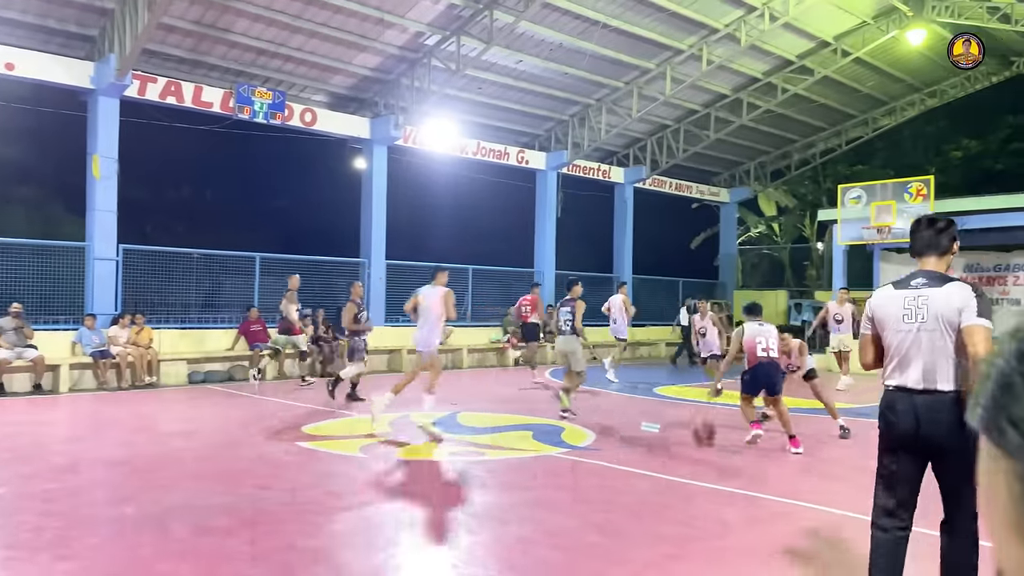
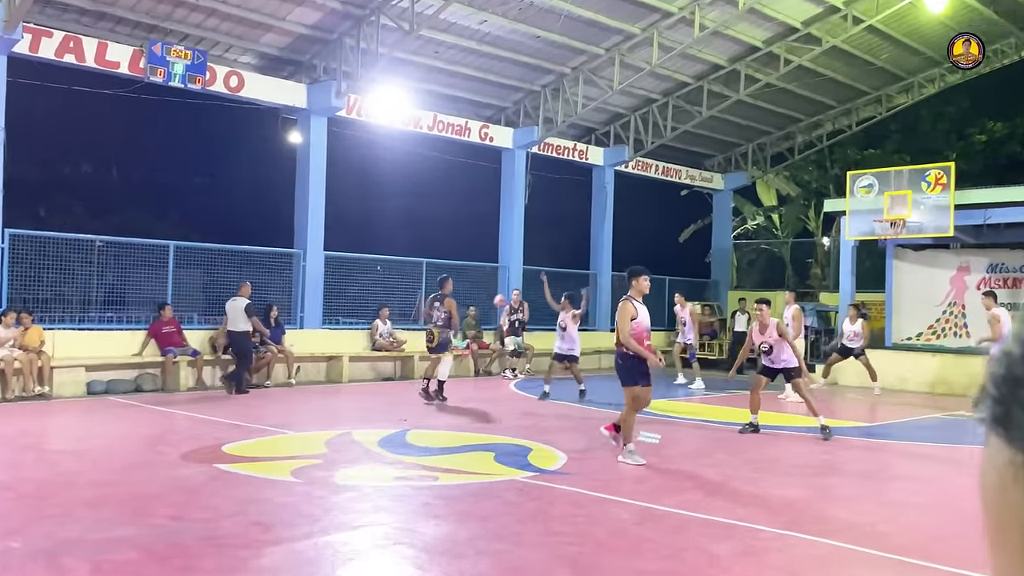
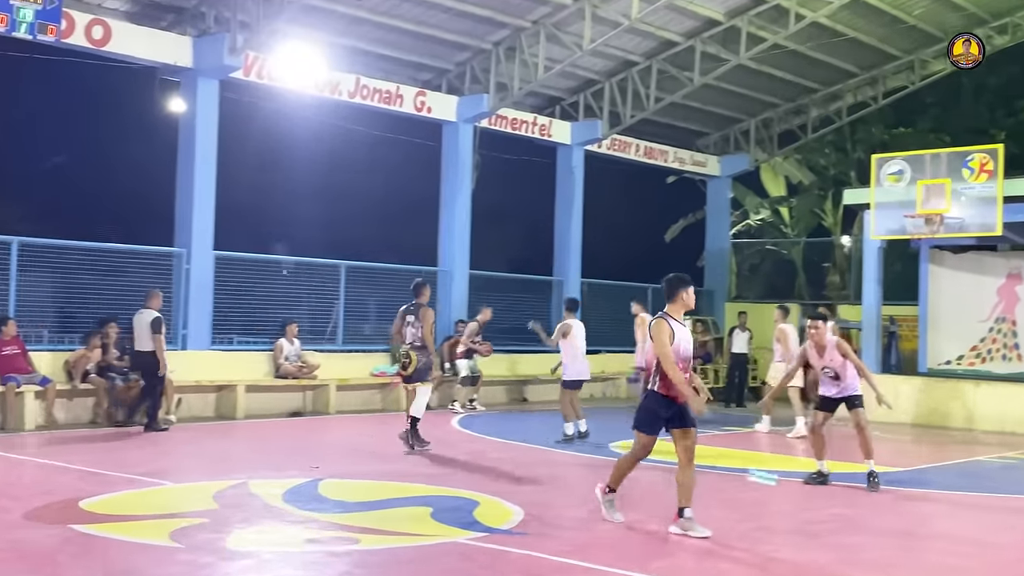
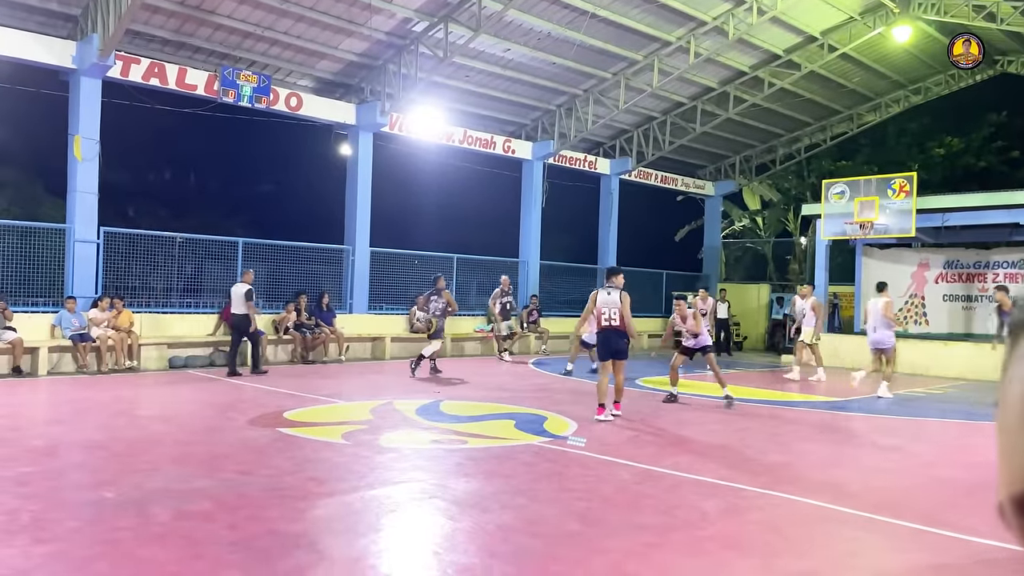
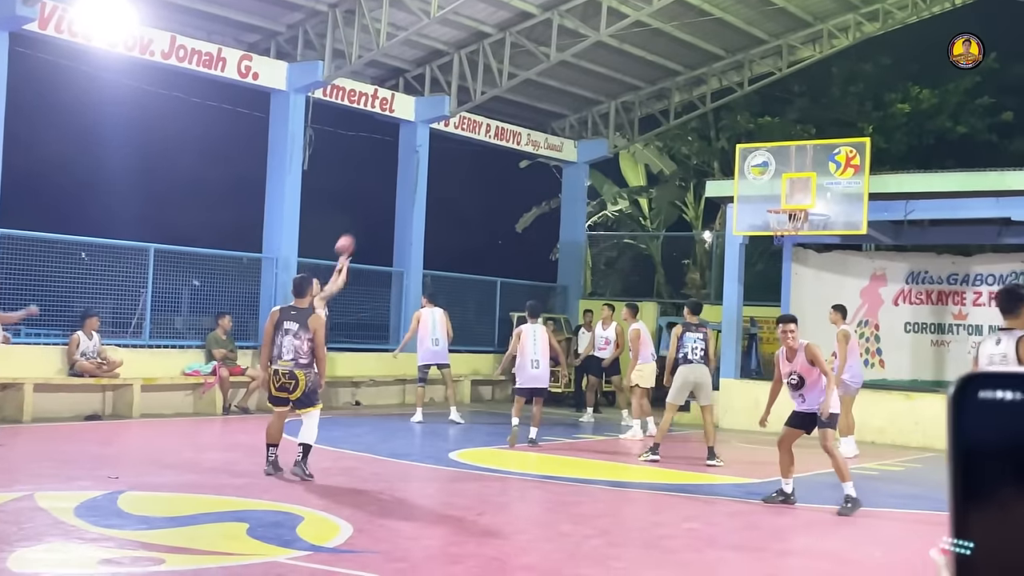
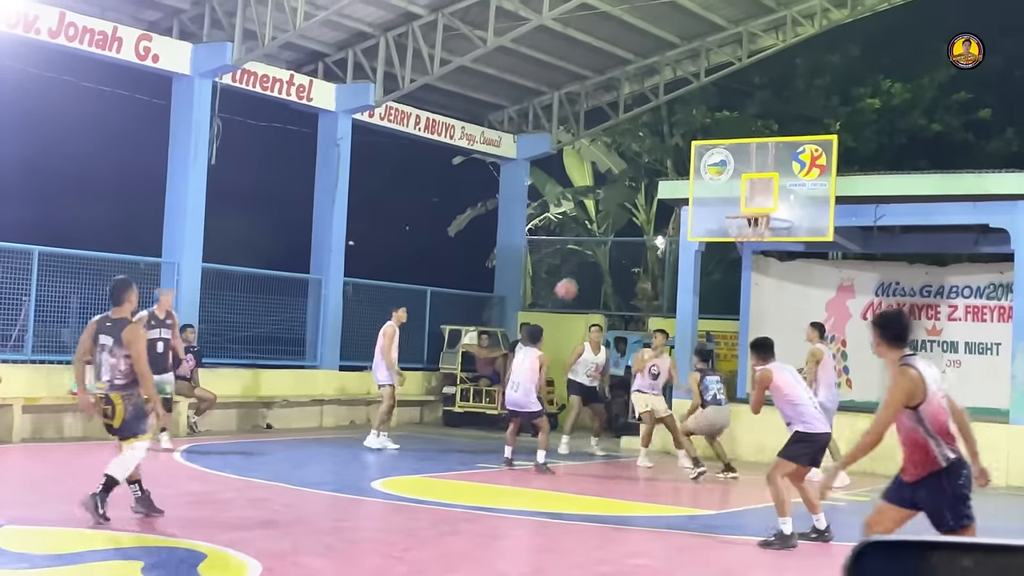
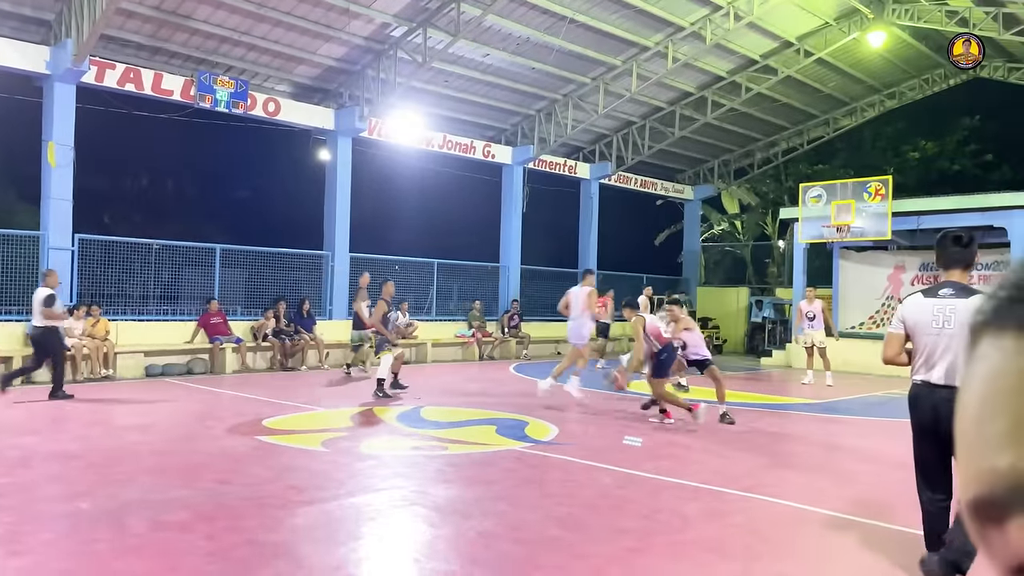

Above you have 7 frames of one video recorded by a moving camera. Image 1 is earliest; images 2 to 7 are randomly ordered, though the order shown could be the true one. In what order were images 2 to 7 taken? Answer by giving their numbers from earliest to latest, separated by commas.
7, 4, 2, 3, 5, 6
